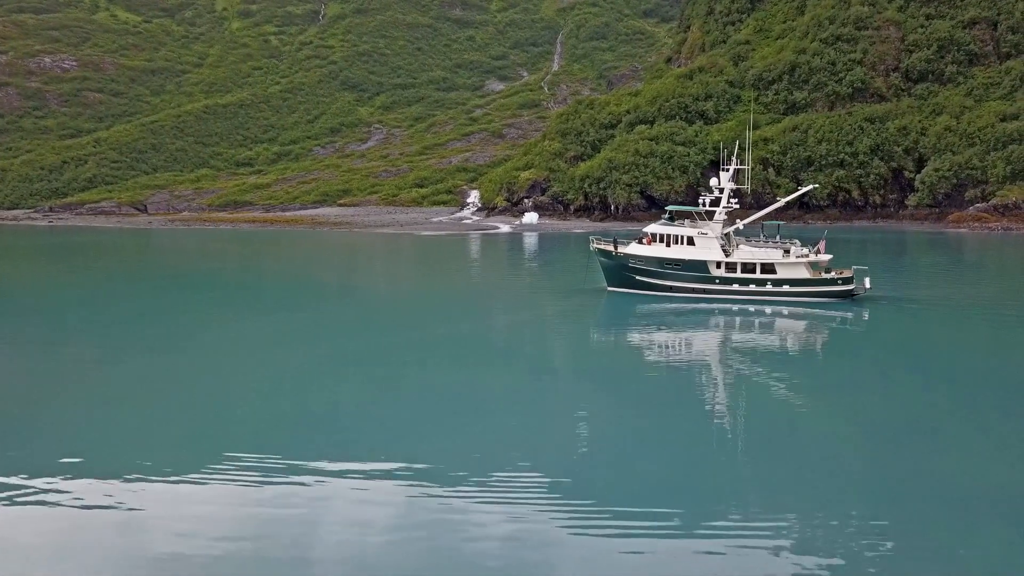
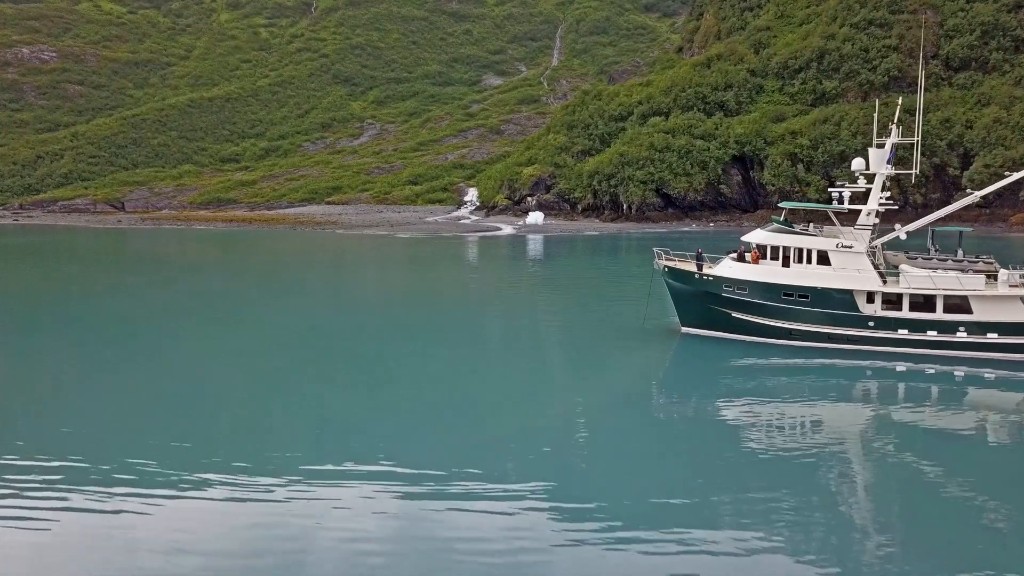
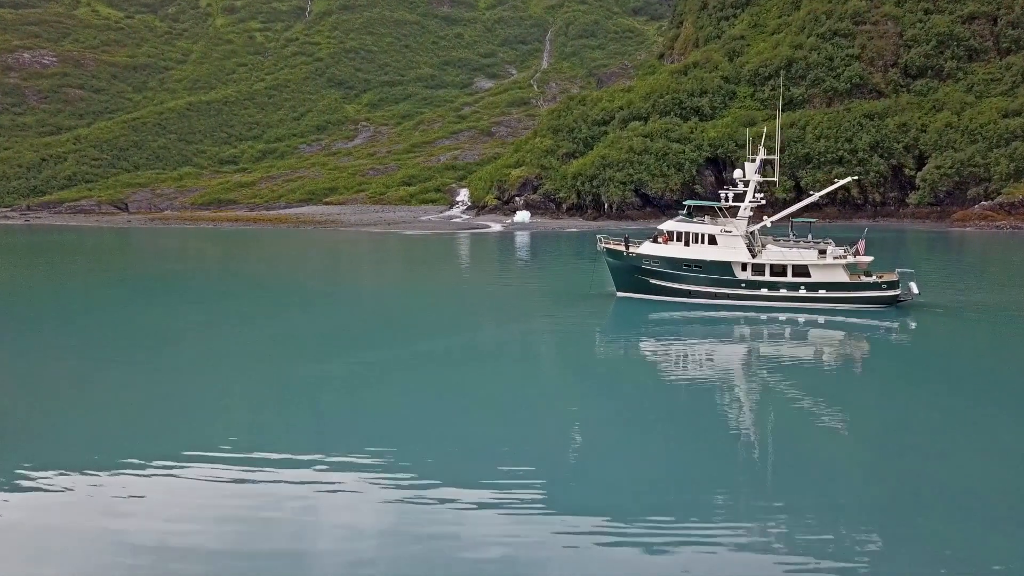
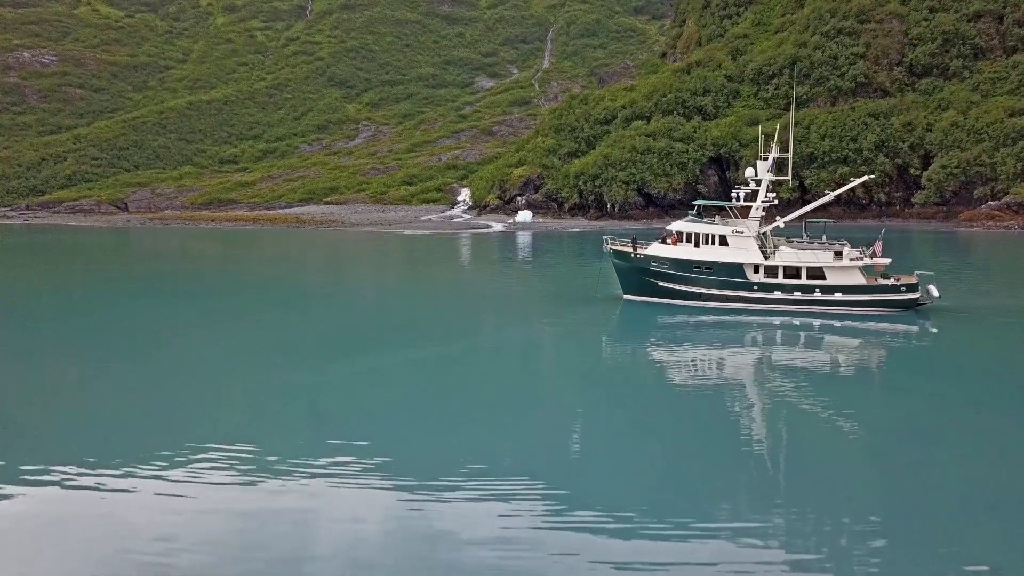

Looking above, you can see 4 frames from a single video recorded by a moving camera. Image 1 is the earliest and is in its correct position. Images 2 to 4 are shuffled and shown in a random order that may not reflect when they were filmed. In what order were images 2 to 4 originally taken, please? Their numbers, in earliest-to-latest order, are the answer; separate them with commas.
3, 4, 2
